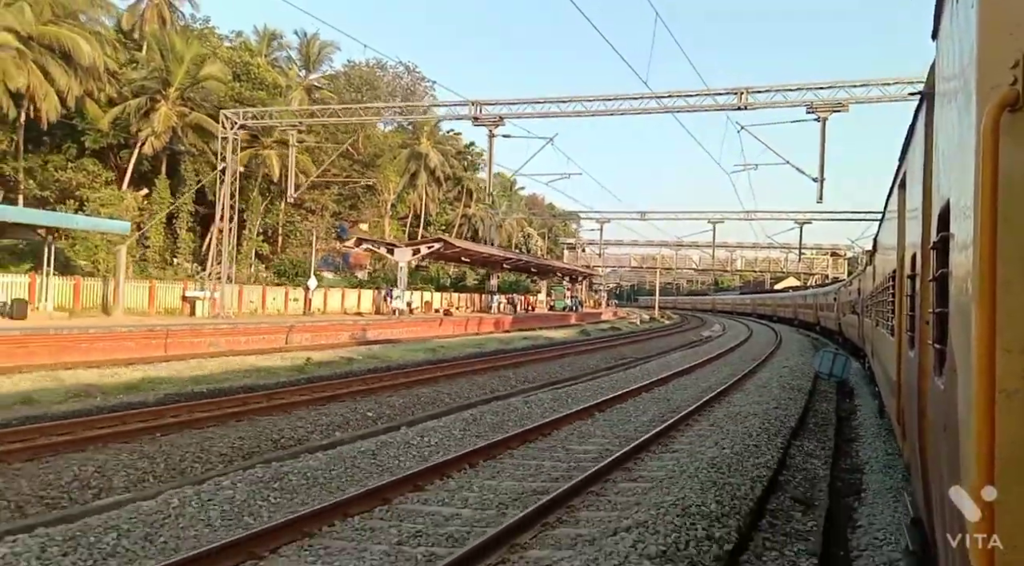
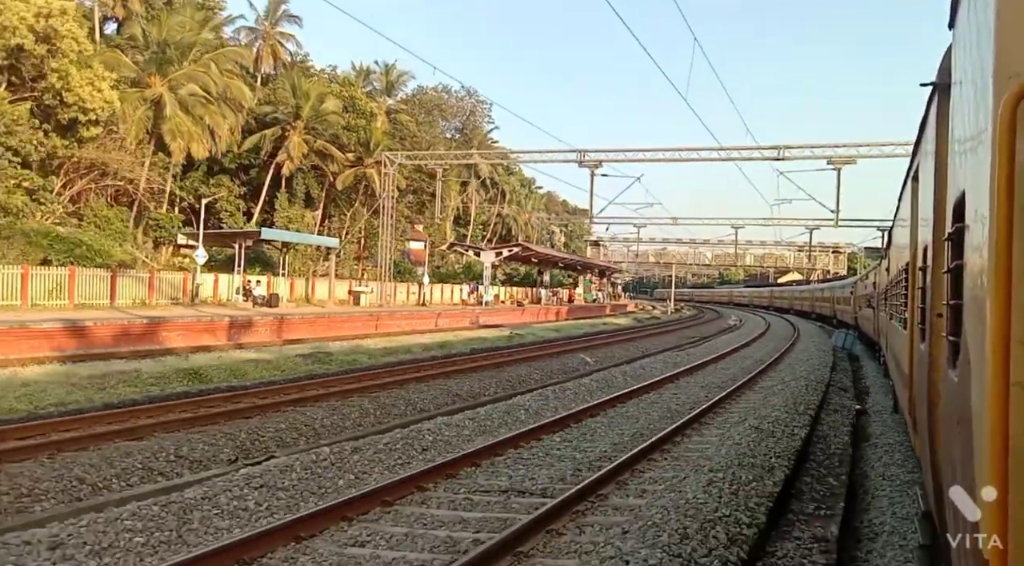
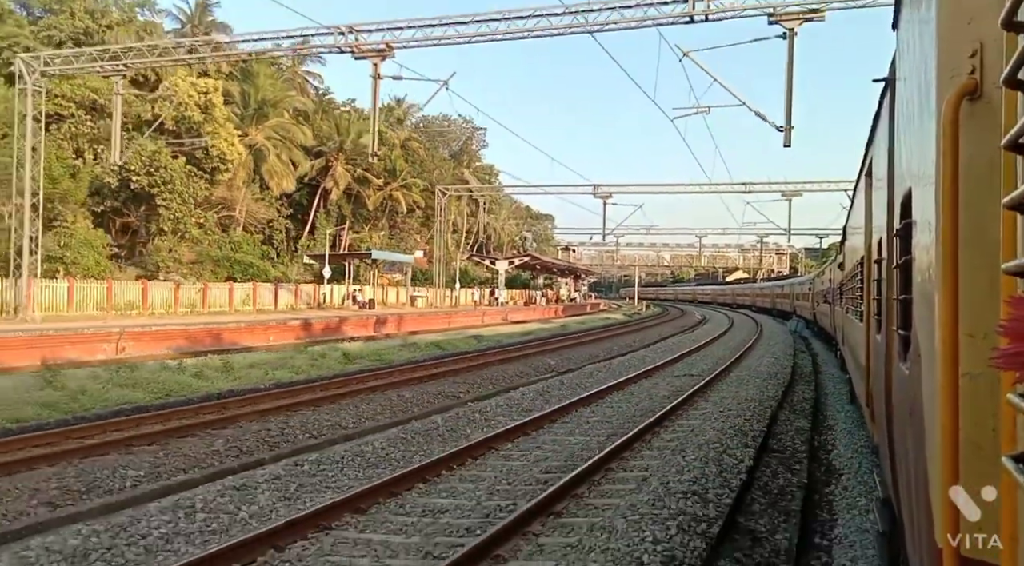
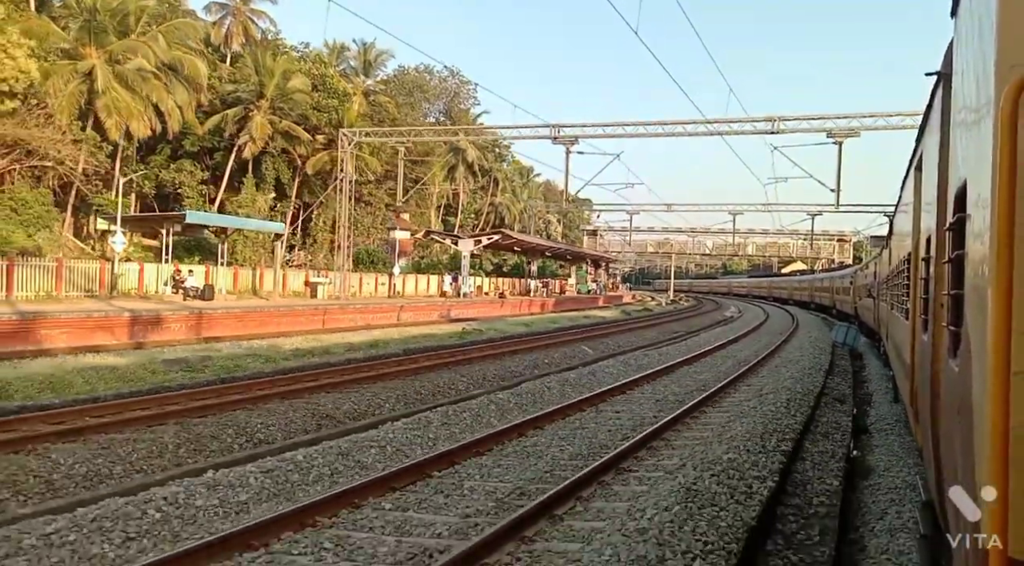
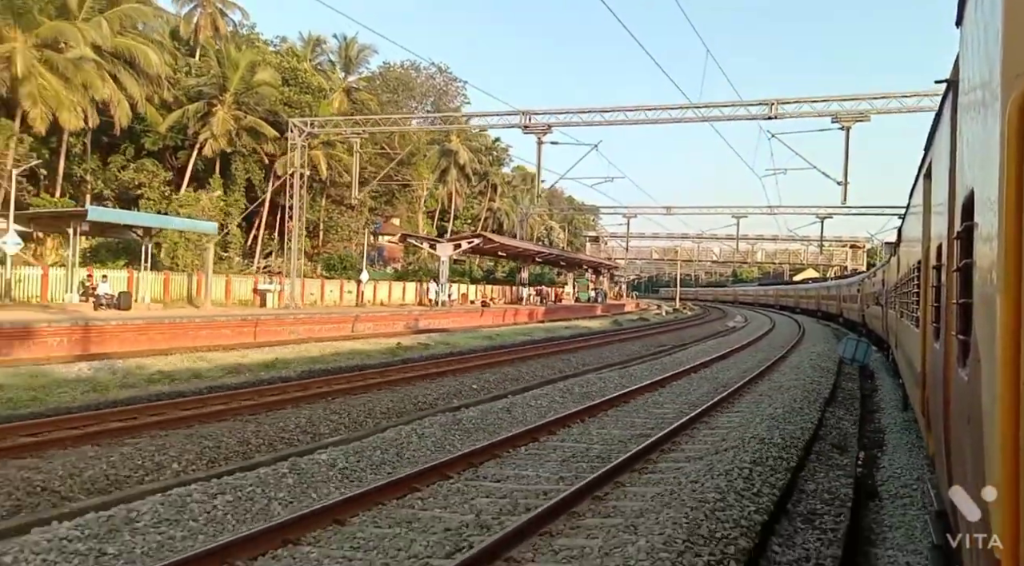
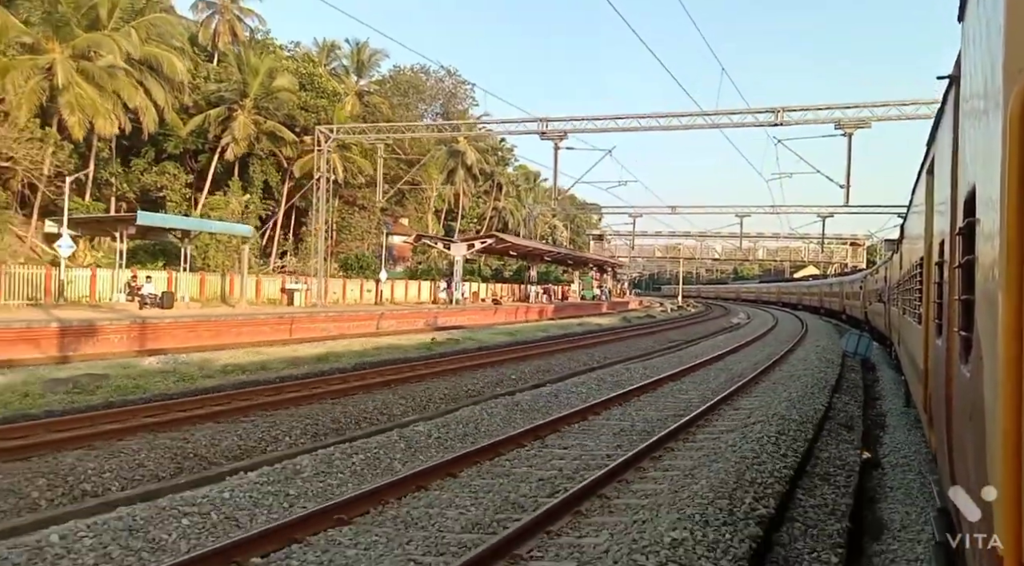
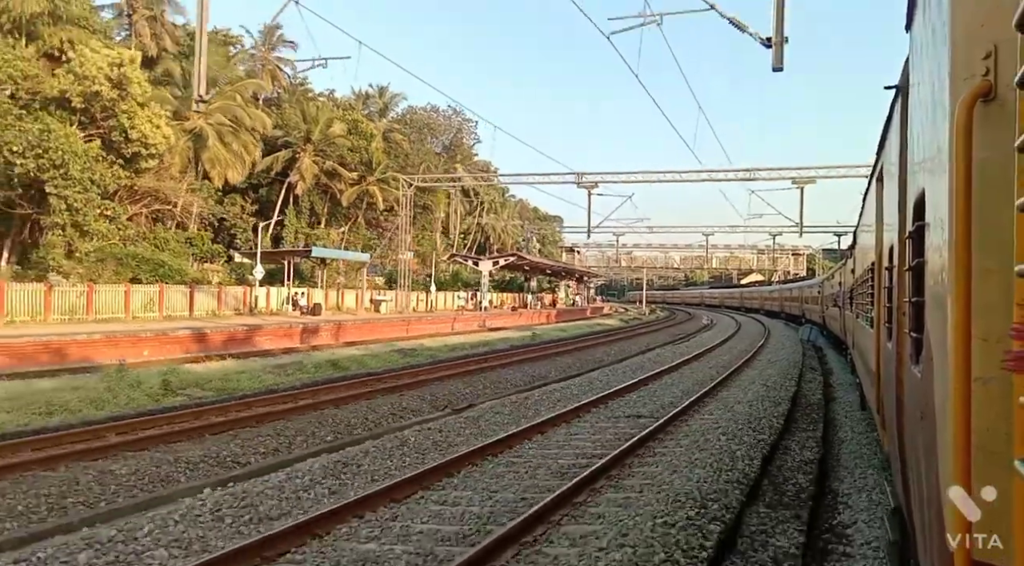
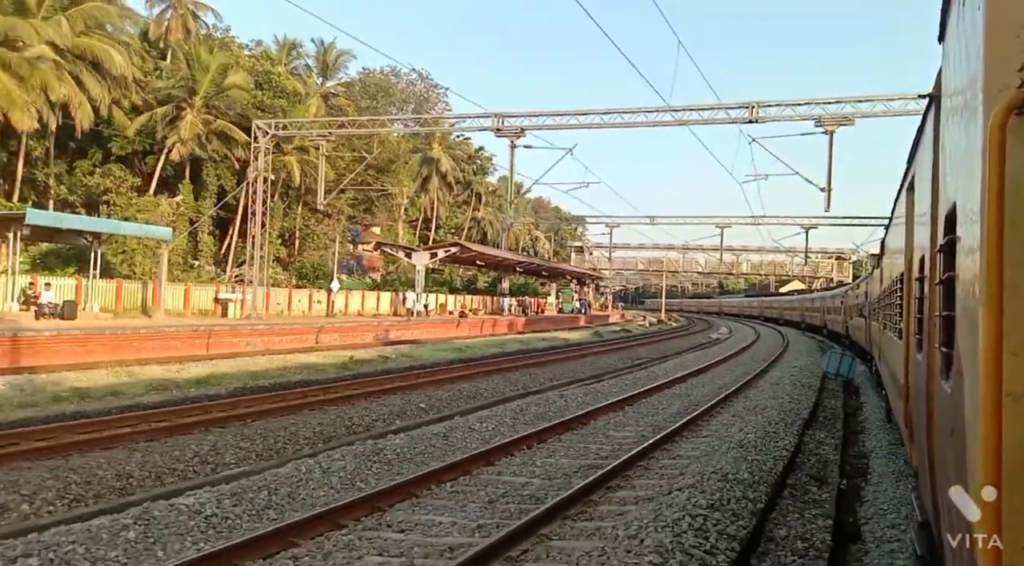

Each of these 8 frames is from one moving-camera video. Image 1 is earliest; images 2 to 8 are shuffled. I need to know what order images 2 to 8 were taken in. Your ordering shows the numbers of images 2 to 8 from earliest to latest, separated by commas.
8, 5, 6, 4, 2, 7, 3
